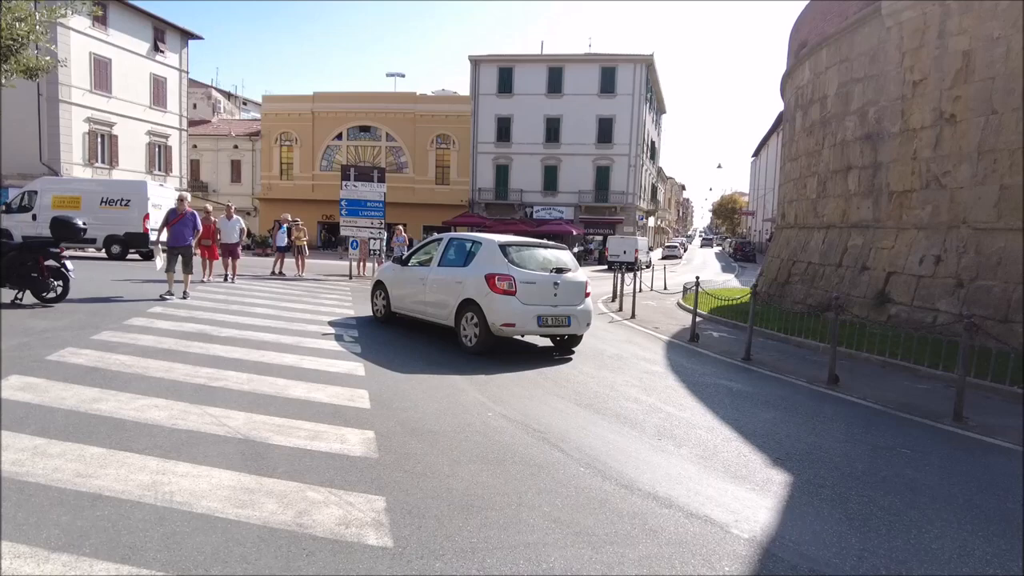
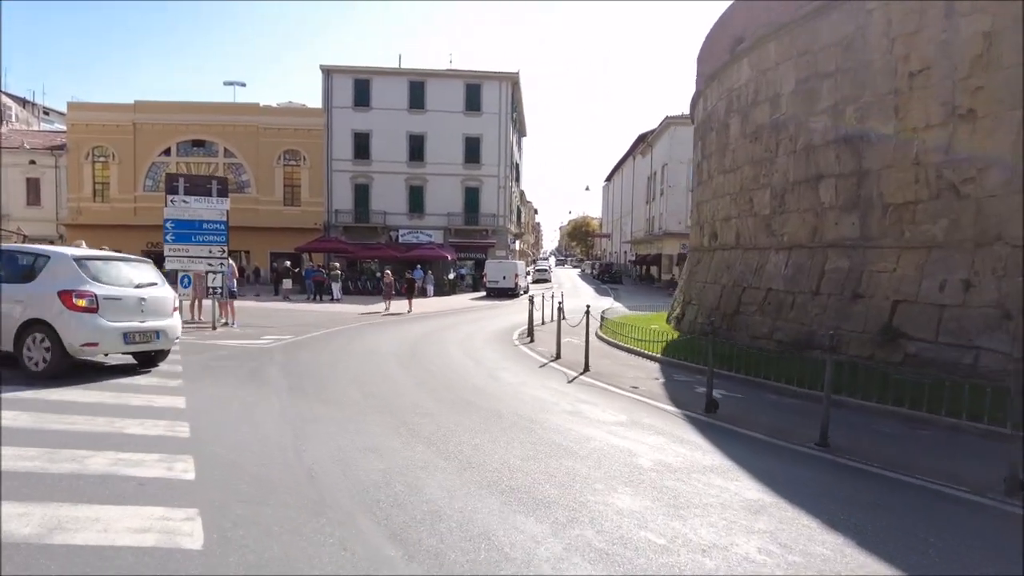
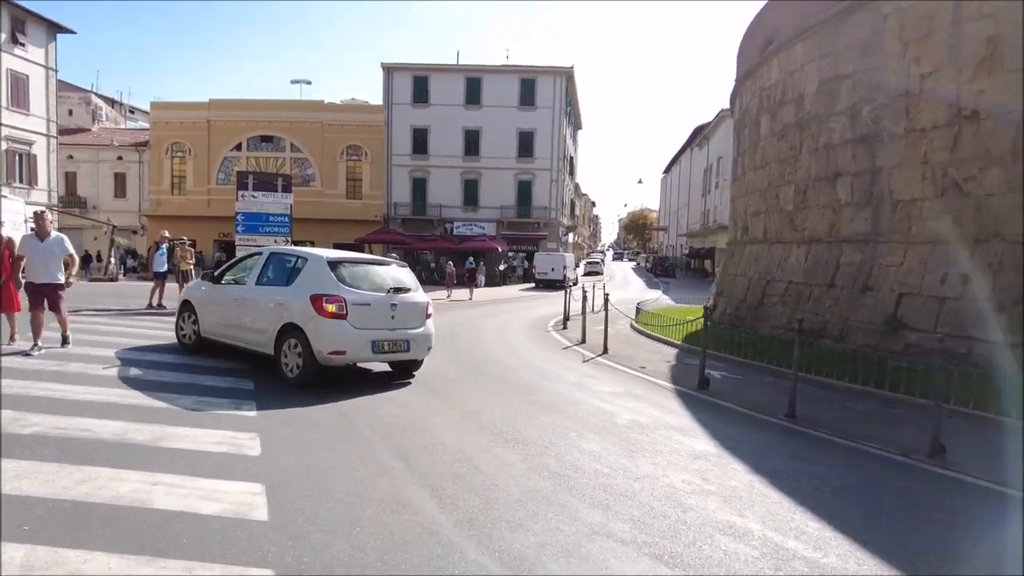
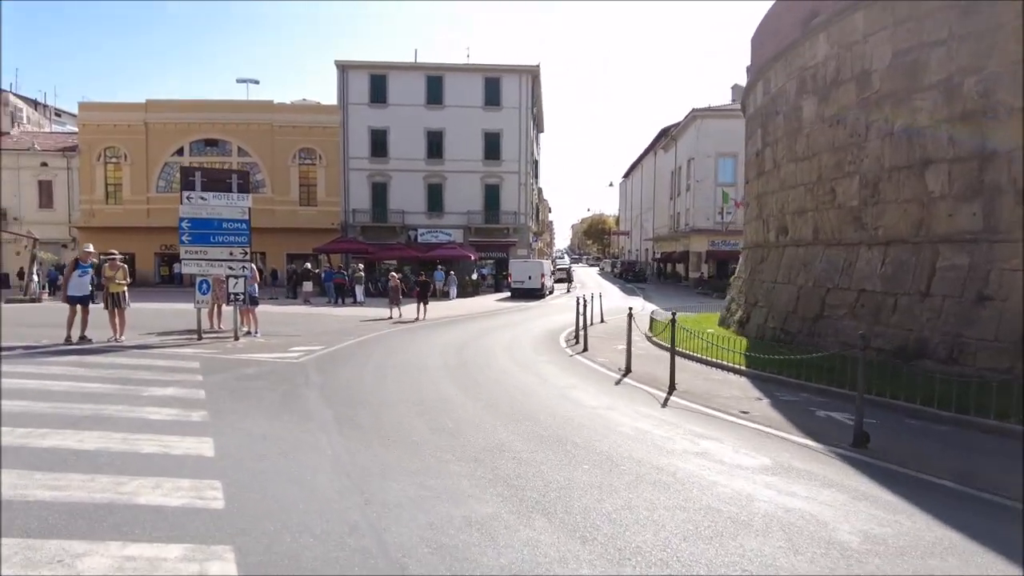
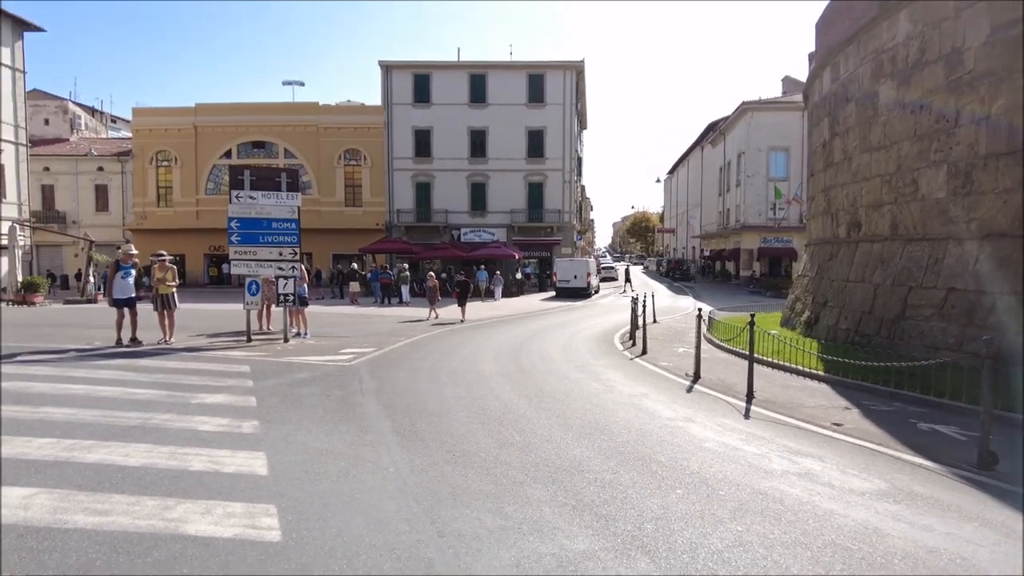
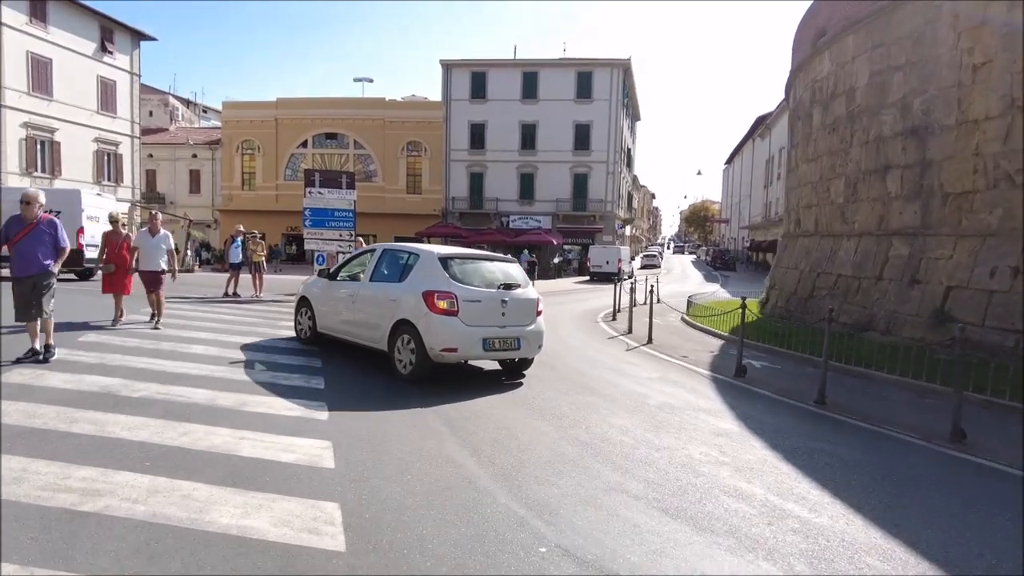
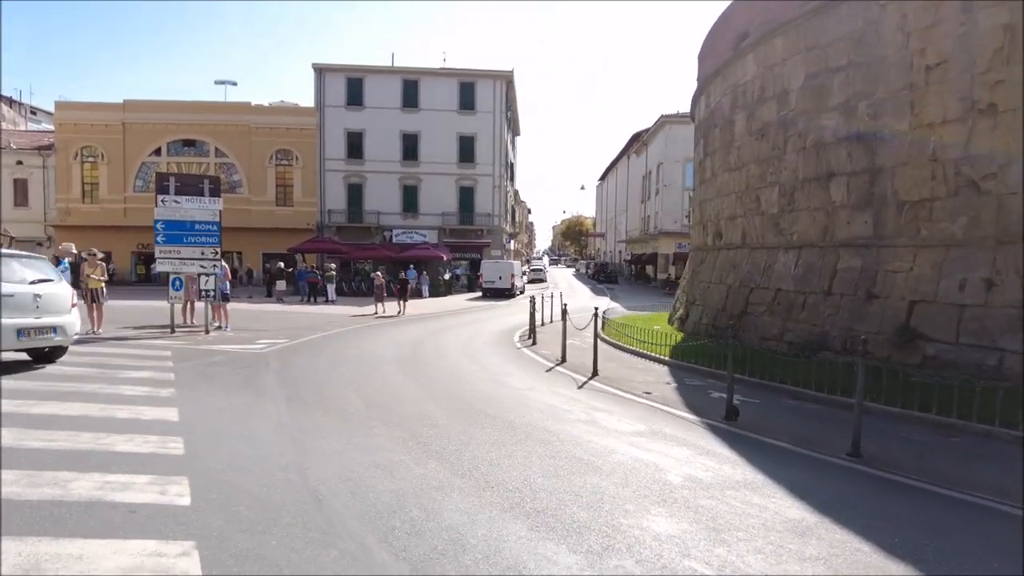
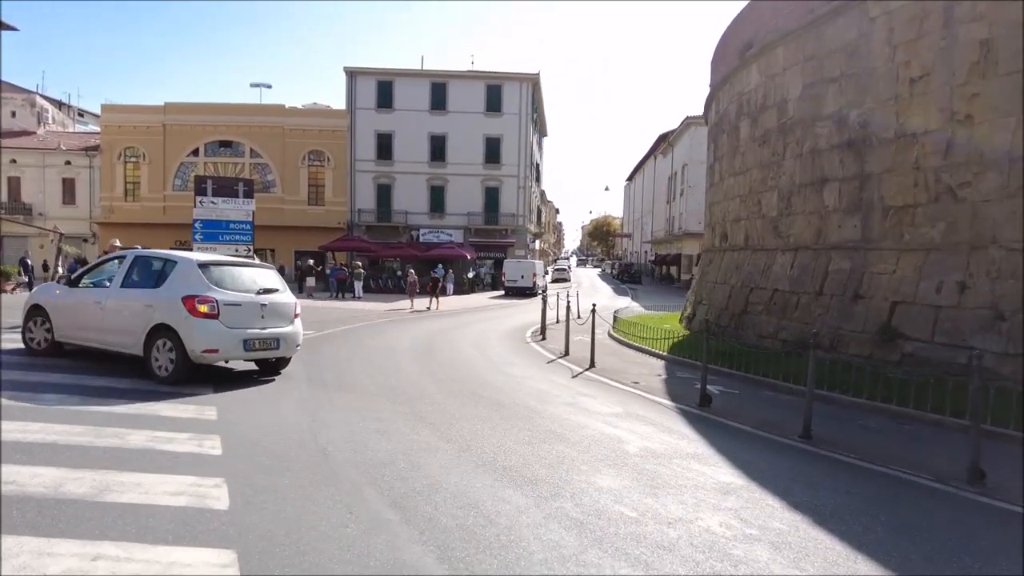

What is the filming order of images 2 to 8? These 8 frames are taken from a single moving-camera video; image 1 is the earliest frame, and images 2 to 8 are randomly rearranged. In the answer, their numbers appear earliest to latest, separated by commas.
6, 3, 8, 2, 7, 4, 5
